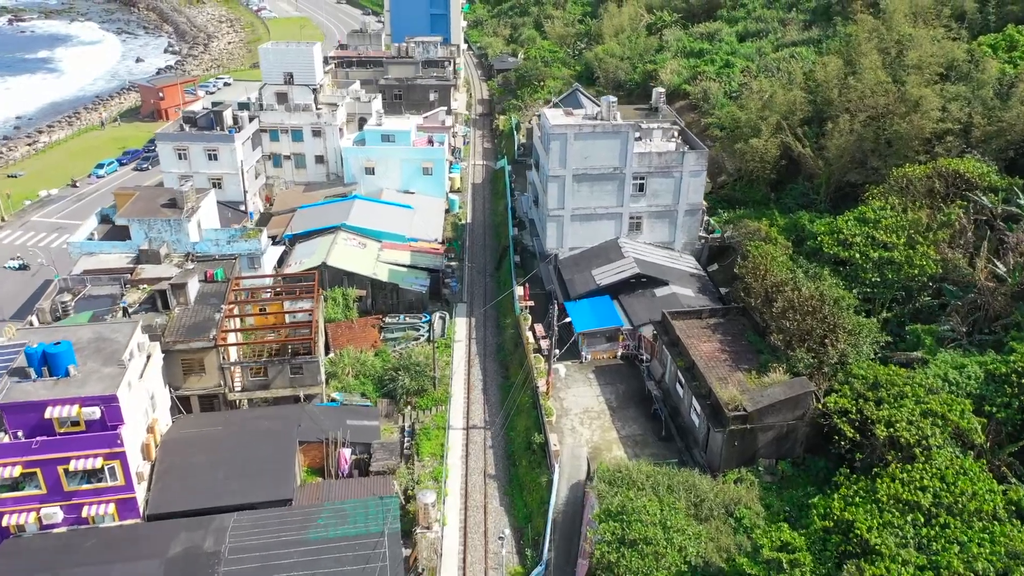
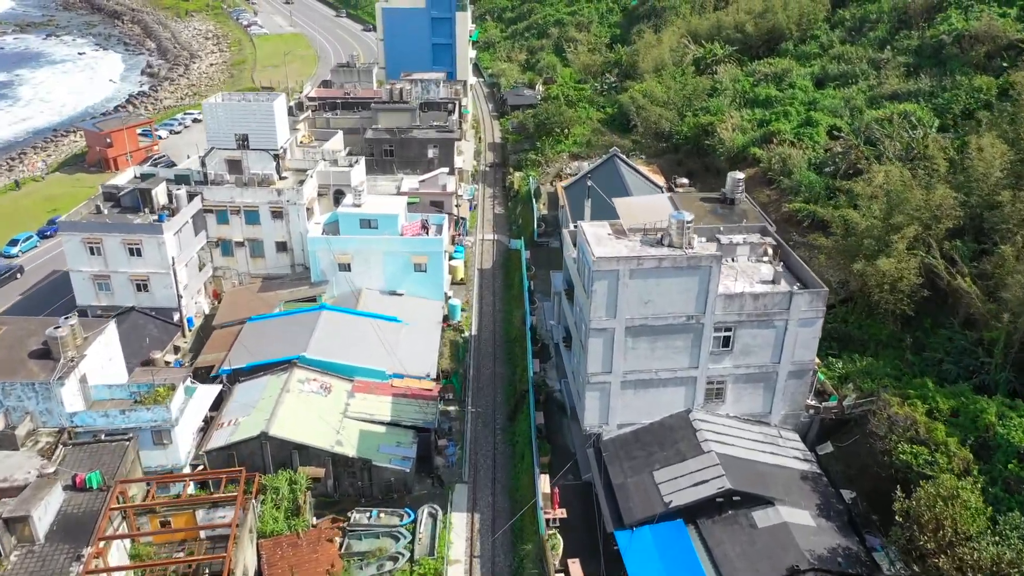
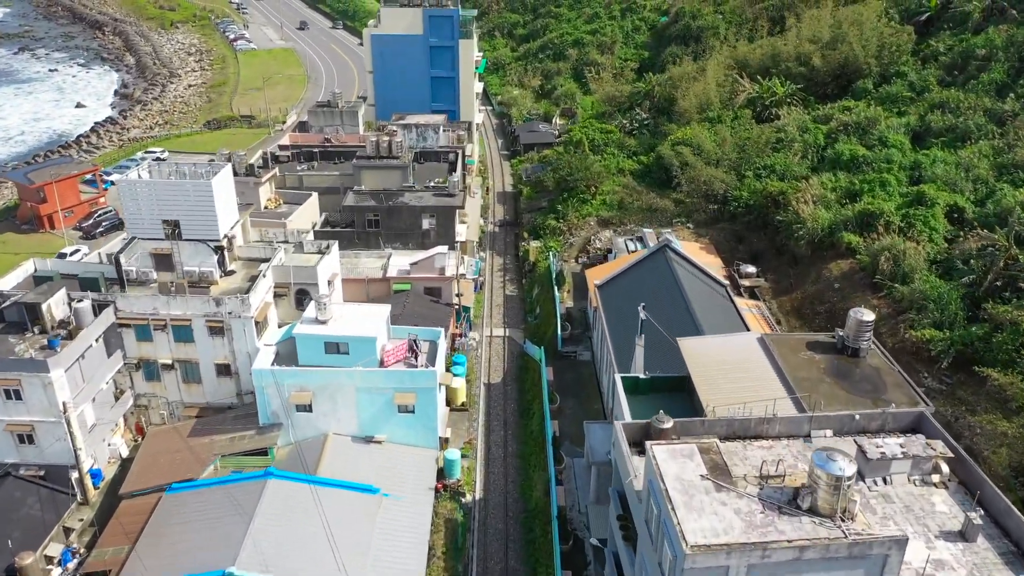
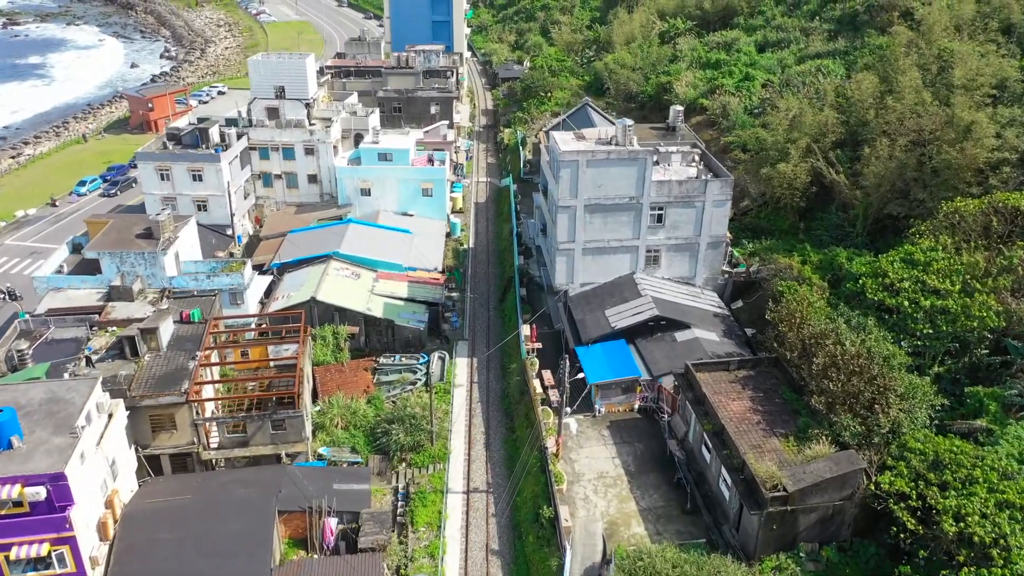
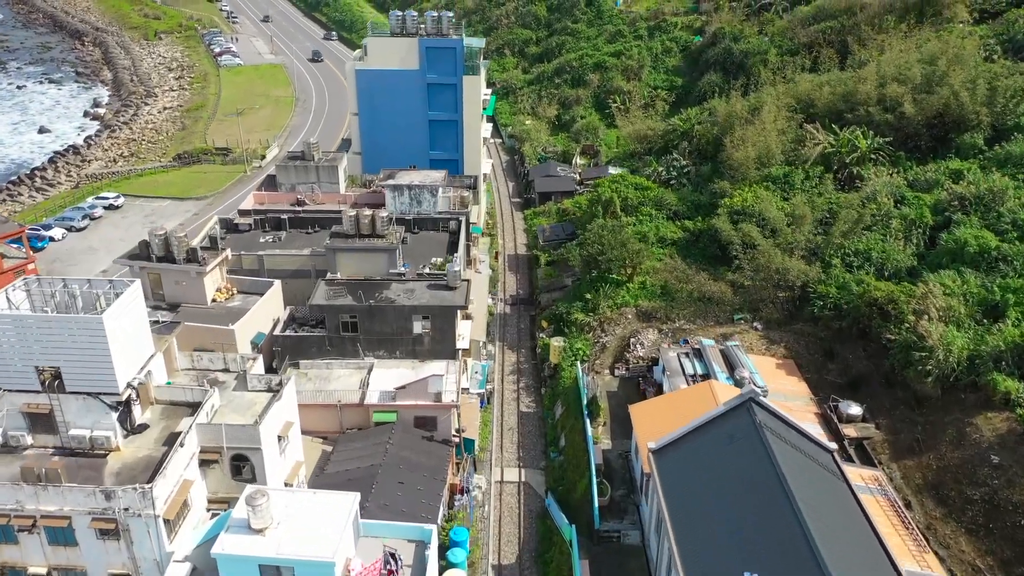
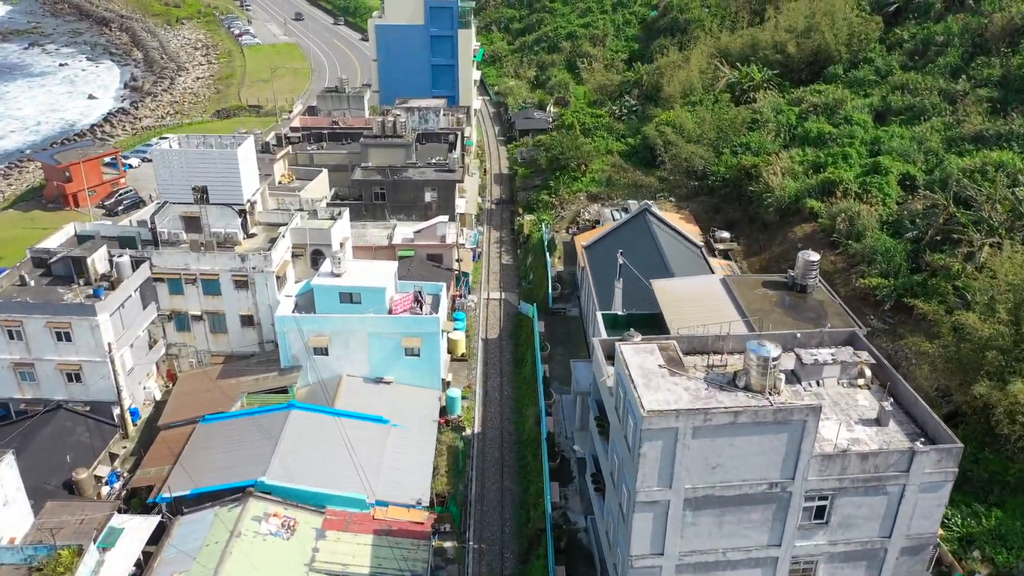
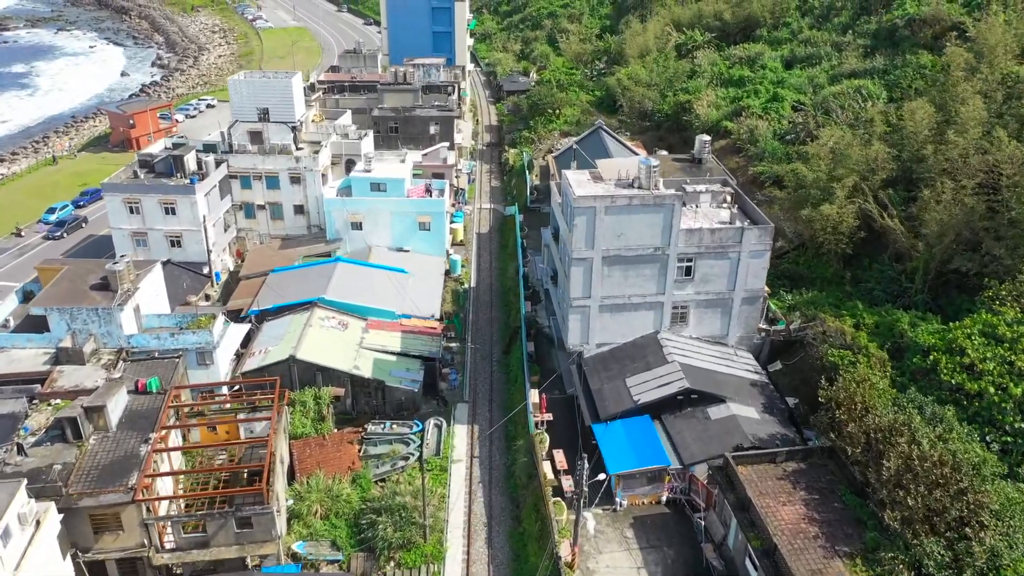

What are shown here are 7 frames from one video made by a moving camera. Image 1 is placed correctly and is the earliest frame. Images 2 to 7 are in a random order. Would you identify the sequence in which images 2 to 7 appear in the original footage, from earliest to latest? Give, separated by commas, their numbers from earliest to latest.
4, 7, 2, 6, 3, 5
